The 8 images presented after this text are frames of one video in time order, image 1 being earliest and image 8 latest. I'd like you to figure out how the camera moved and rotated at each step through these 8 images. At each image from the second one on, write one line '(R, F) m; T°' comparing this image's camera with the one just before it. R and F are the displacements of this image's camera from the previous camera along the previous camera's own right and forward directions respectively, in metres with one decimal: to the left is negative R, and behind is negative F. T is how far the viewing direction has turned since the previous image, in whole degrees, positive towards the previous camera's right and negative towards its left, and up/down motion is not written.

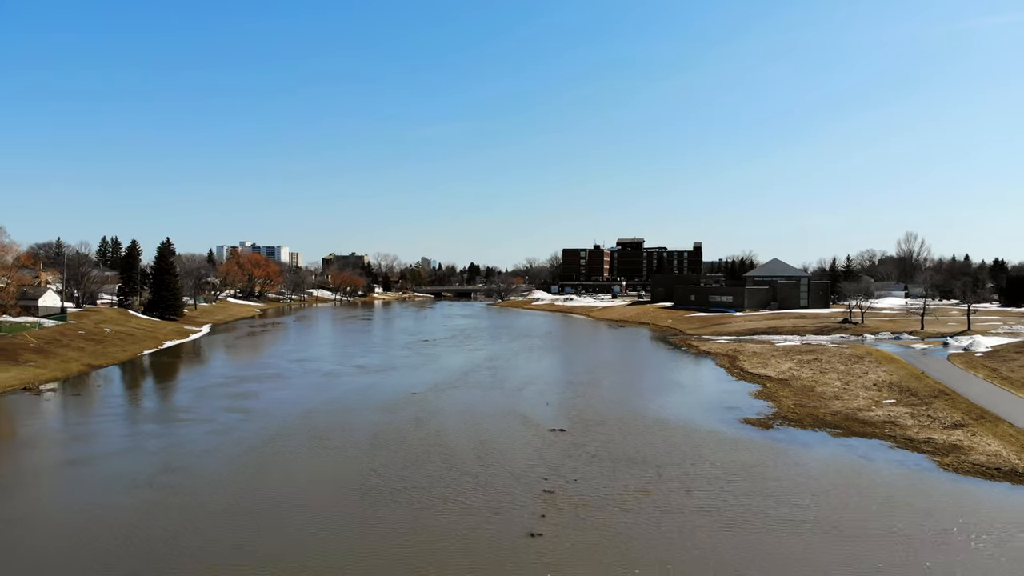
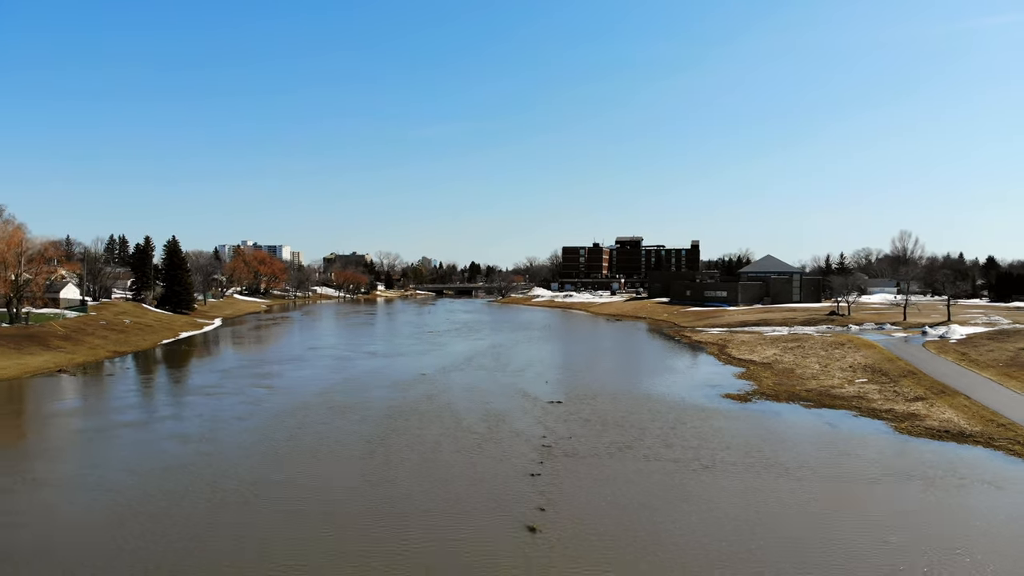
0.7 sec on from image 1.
(-0.1, -2.6) m; 0°
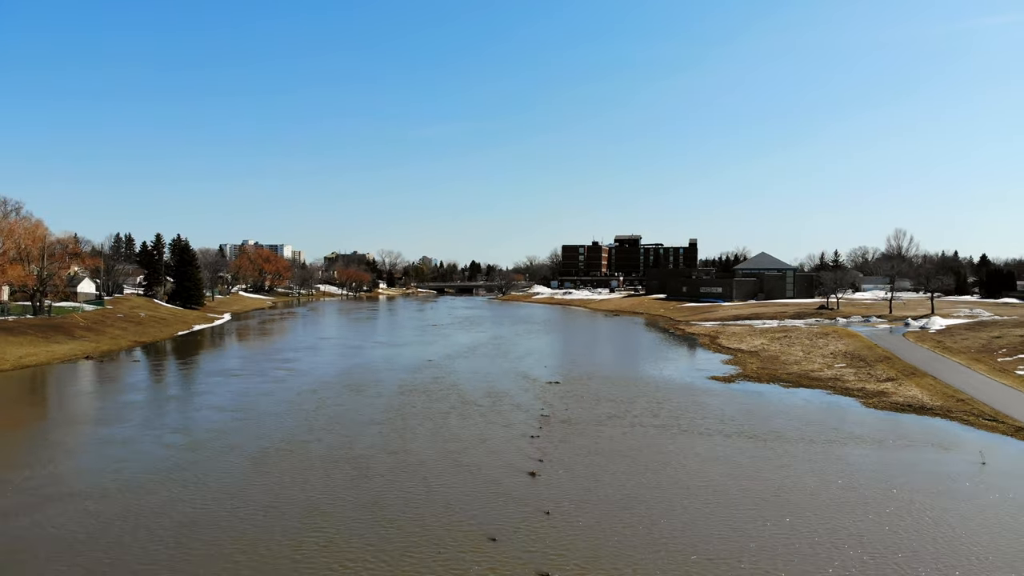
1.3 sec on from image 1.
(-0.1, -2.3) m; 0°
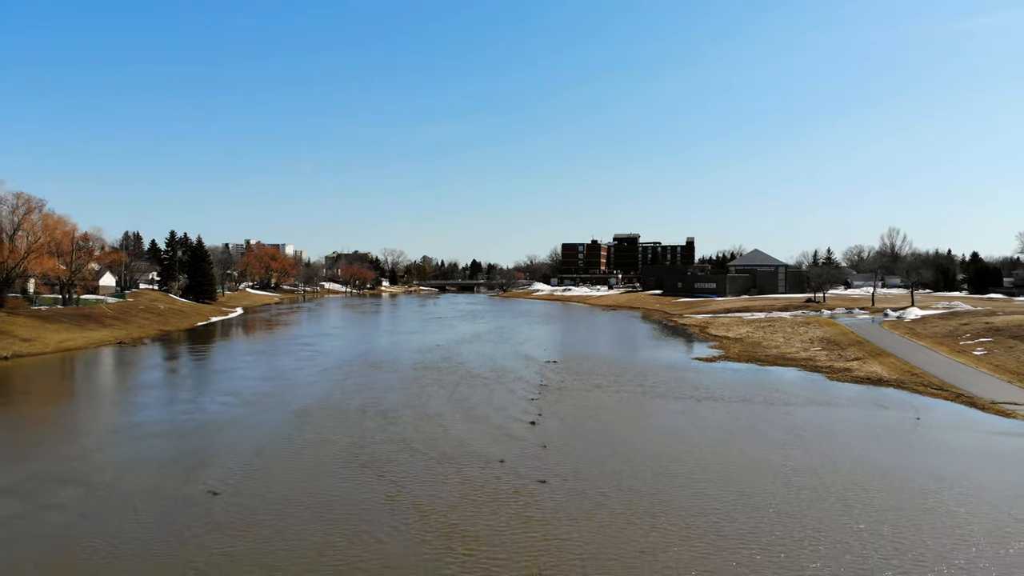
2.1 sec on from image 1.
(-0.1, -3.1) m; 0°
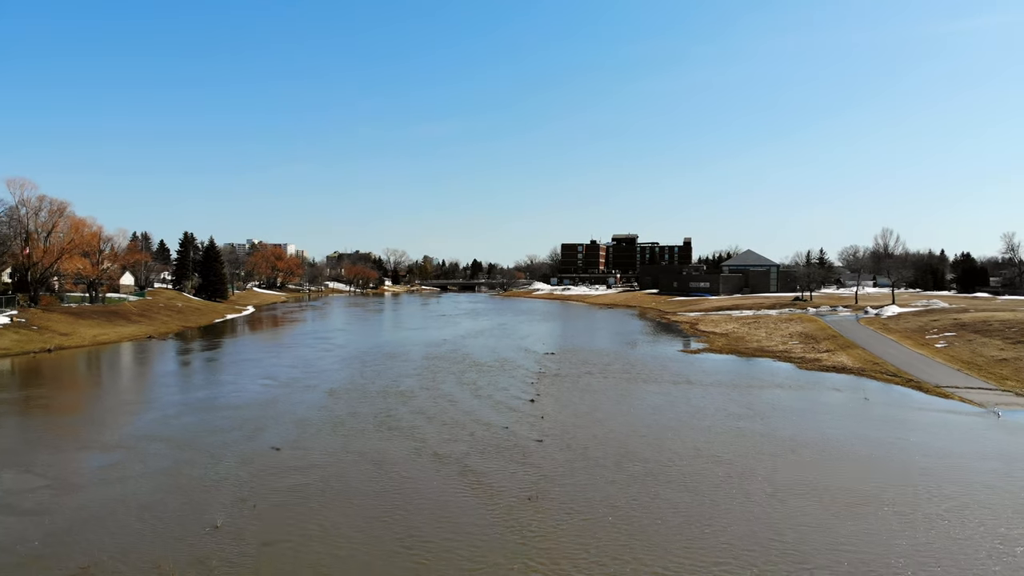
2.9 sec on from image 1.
(-0.1, -3.2) m; 0°
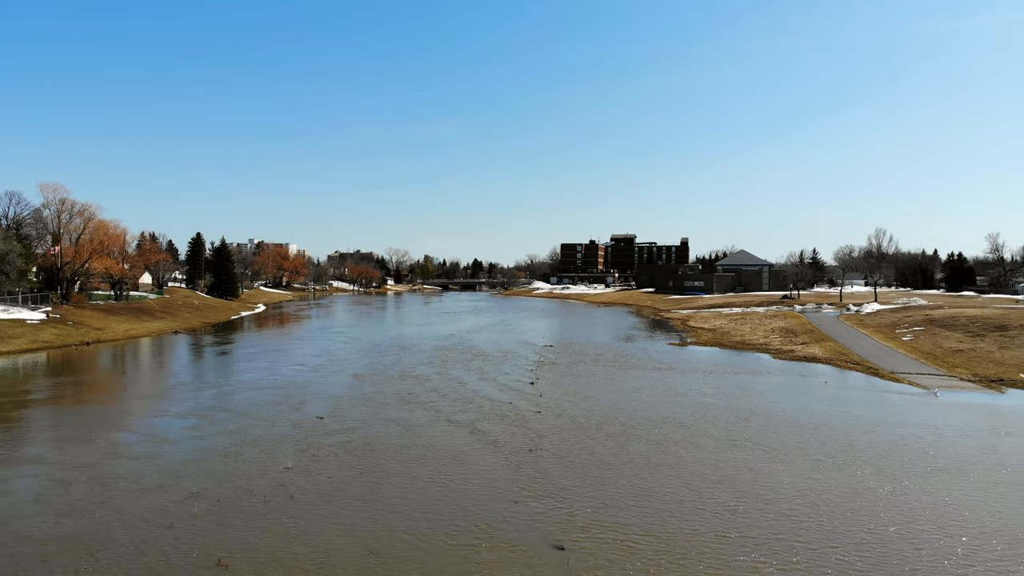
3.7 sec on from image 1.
(-0.1, -3.3) m; 0°
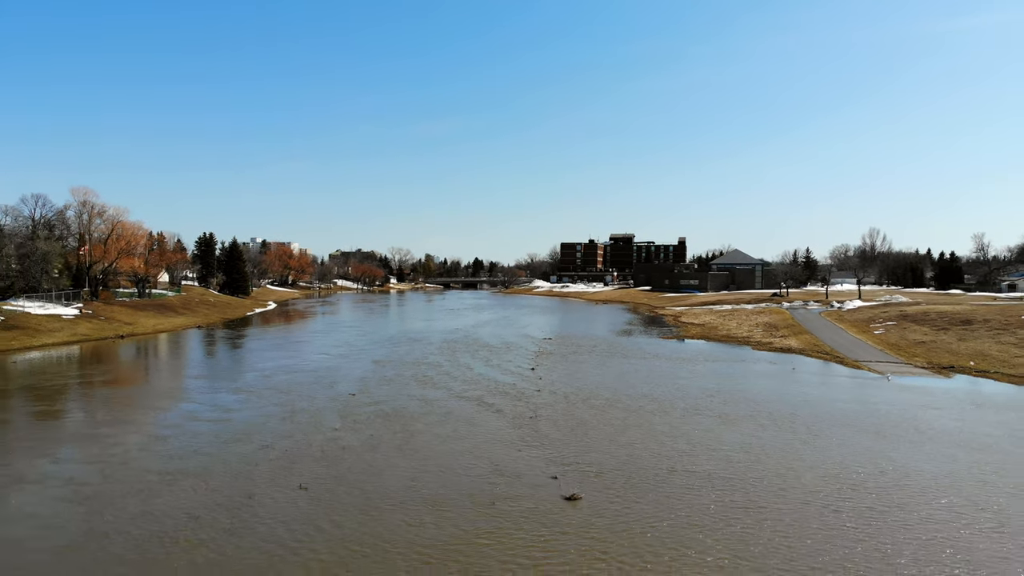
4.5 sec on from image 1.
(-0.1, -3.4) m; 0°
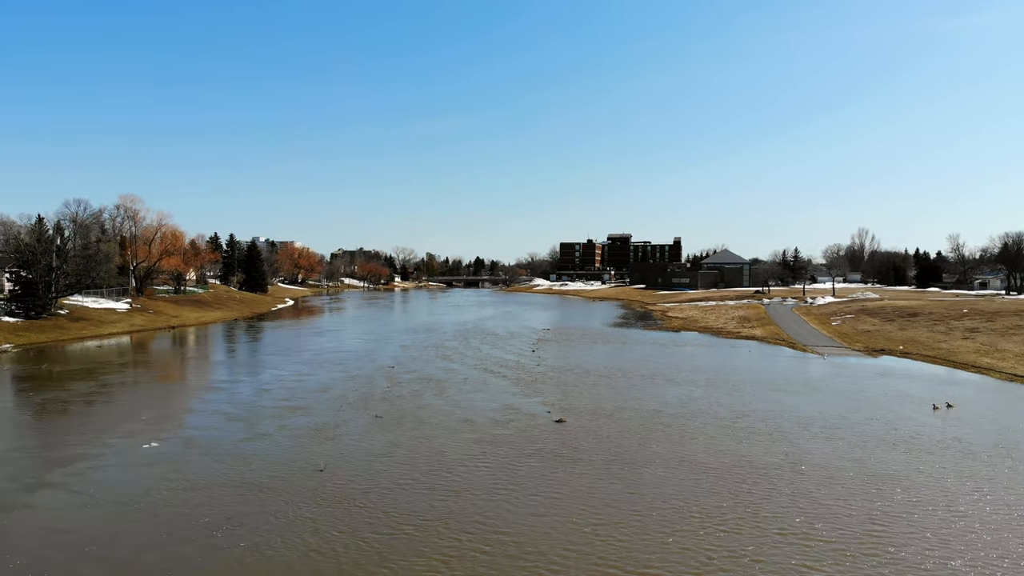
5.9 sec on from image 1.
(-0.2, -6.2) m; 0°
